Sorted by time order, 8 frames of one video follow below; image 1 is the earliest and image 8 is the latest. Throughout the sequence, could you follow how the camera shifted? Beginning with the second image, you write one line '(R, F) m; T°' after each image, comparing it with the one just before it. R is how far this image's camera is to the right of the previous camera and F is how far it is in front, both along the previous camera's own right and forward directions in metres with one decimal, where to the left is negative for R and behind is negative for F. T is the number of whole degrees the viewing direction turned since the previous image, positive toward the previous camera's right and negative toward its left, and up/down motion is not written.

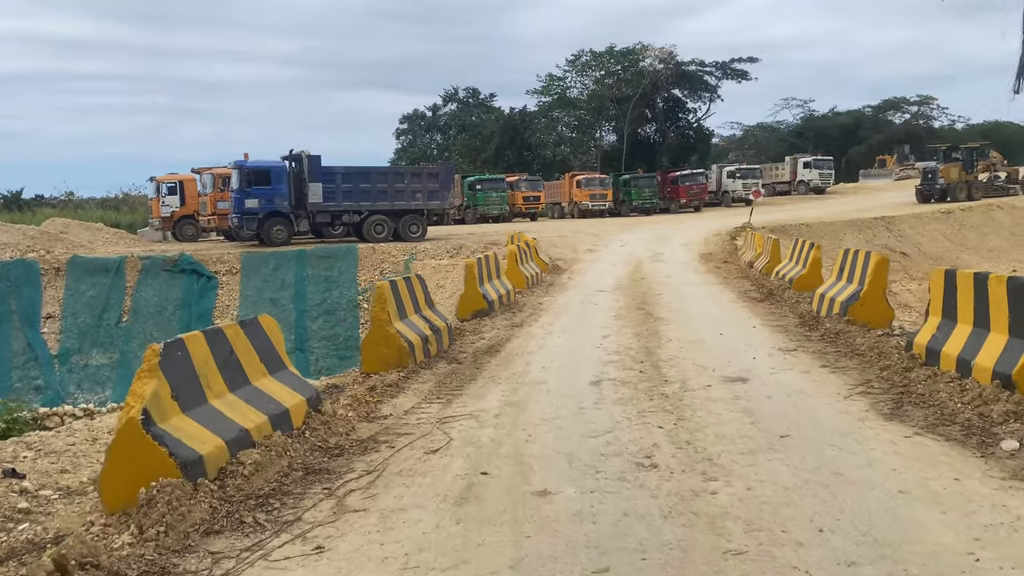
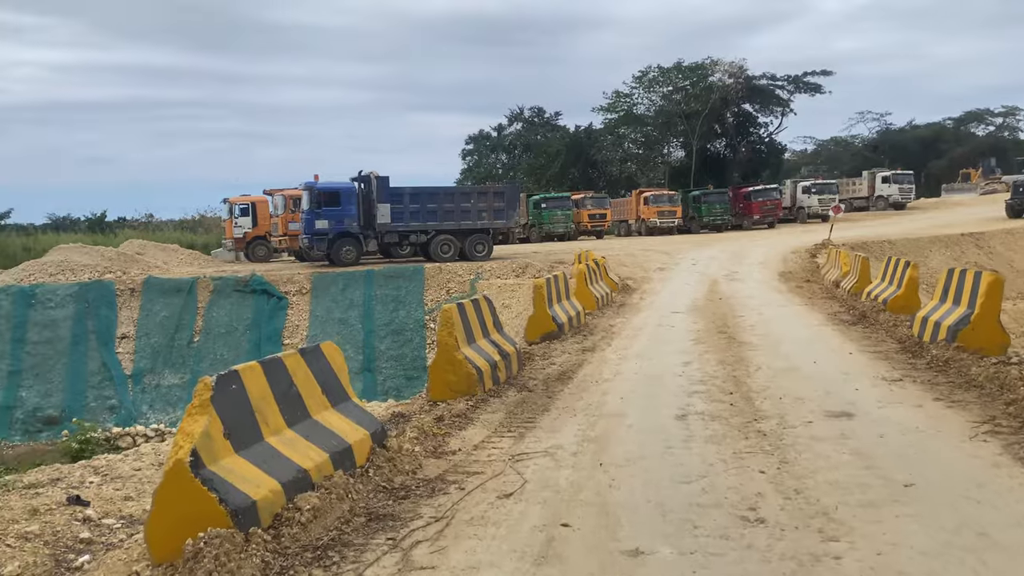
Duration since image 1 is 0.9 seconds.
(-0.1, +0.5) m; -4°
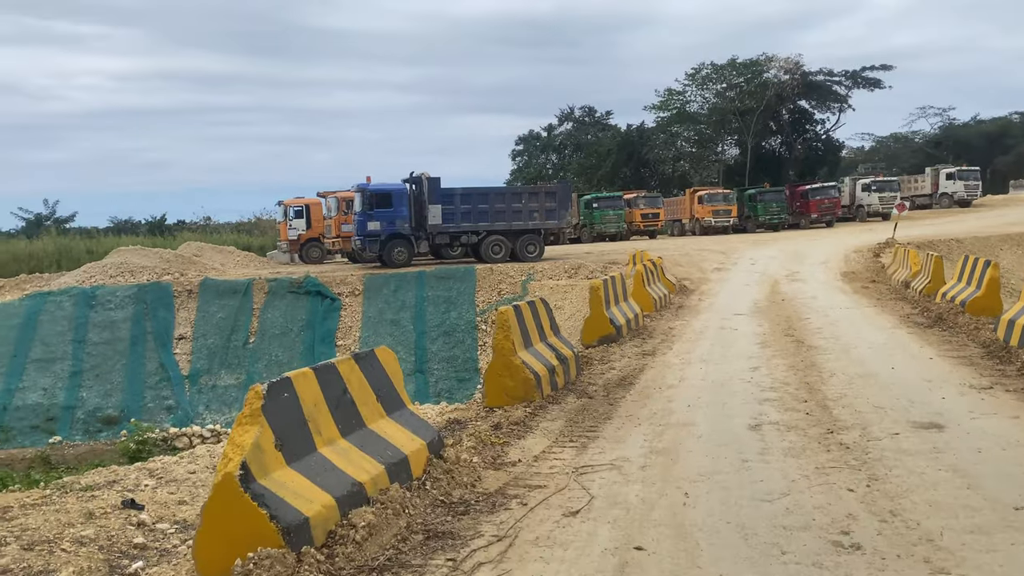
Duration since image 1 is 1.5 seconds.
(-0.1, +0.3) m; -3°
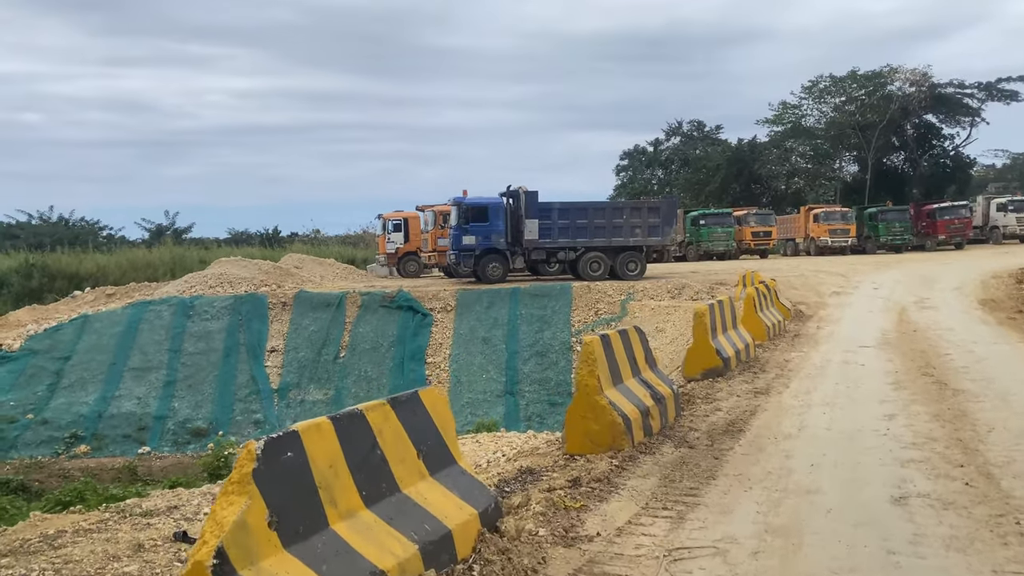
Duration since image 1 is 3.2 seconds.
(+0.1, +1.0) m; -7°
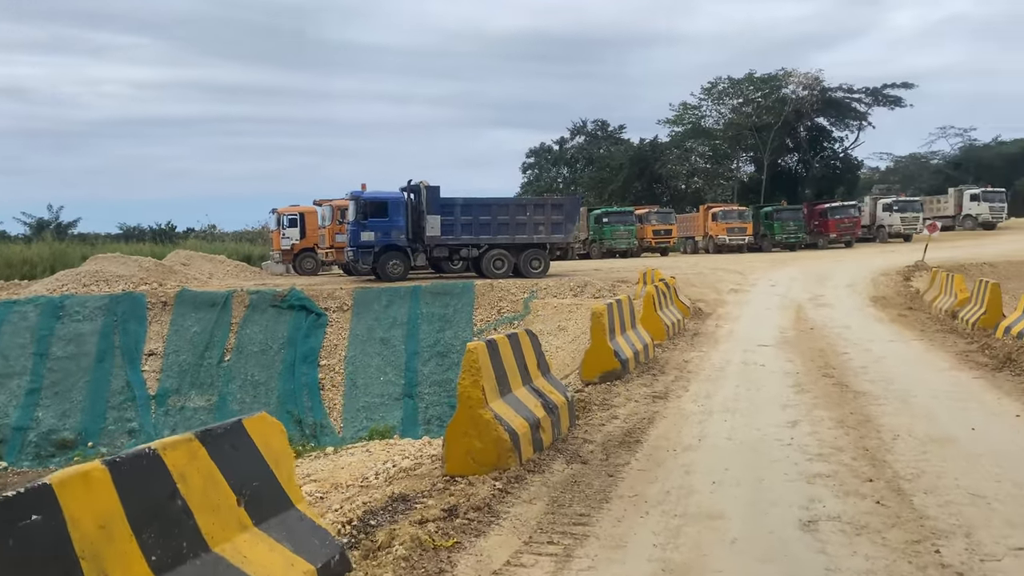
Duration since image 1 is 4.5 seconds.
(+0.2, +0.7) m; +6°
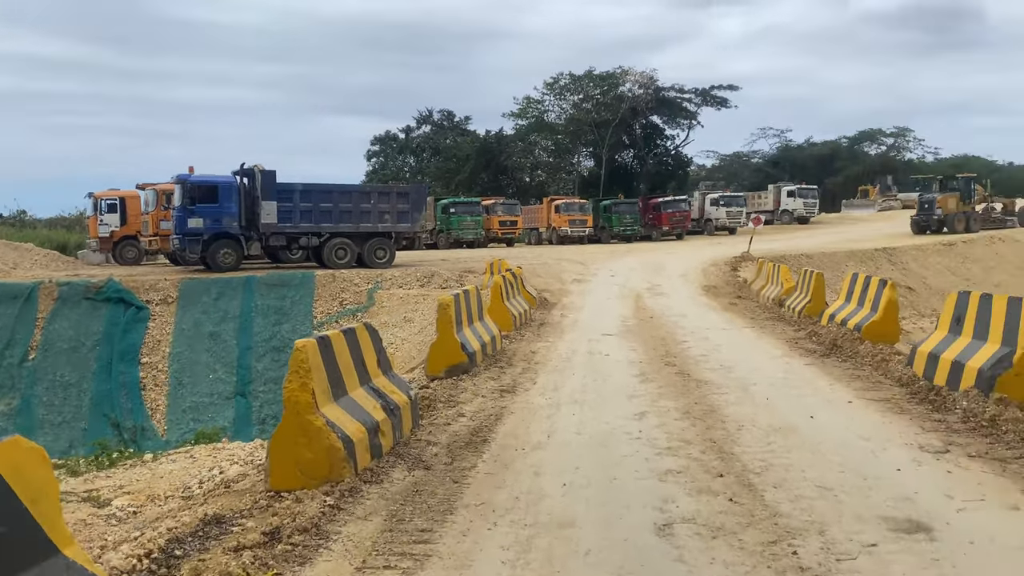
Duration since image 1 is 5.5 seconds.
(+0.1, +0.5) m; +11°
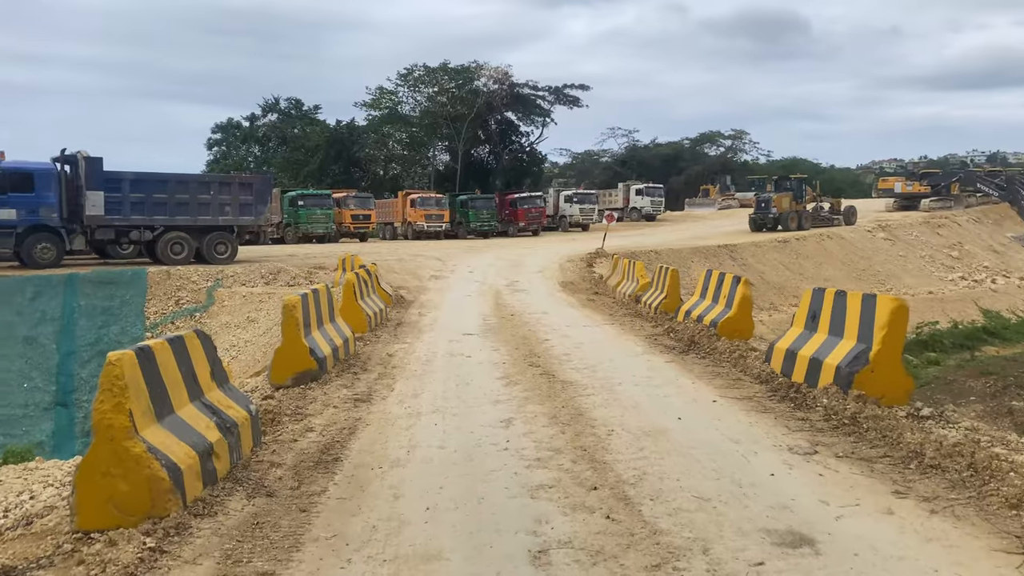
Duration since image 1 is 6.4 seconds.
(0.0, +0.5) m; +10°
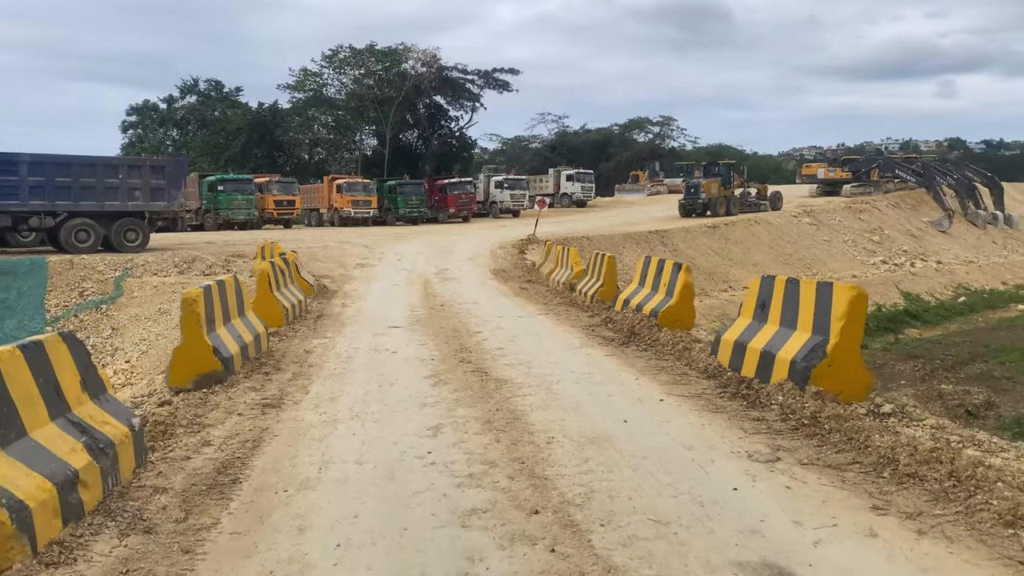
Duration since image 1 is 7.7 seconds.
(0.0, +0.7) m; +5°
